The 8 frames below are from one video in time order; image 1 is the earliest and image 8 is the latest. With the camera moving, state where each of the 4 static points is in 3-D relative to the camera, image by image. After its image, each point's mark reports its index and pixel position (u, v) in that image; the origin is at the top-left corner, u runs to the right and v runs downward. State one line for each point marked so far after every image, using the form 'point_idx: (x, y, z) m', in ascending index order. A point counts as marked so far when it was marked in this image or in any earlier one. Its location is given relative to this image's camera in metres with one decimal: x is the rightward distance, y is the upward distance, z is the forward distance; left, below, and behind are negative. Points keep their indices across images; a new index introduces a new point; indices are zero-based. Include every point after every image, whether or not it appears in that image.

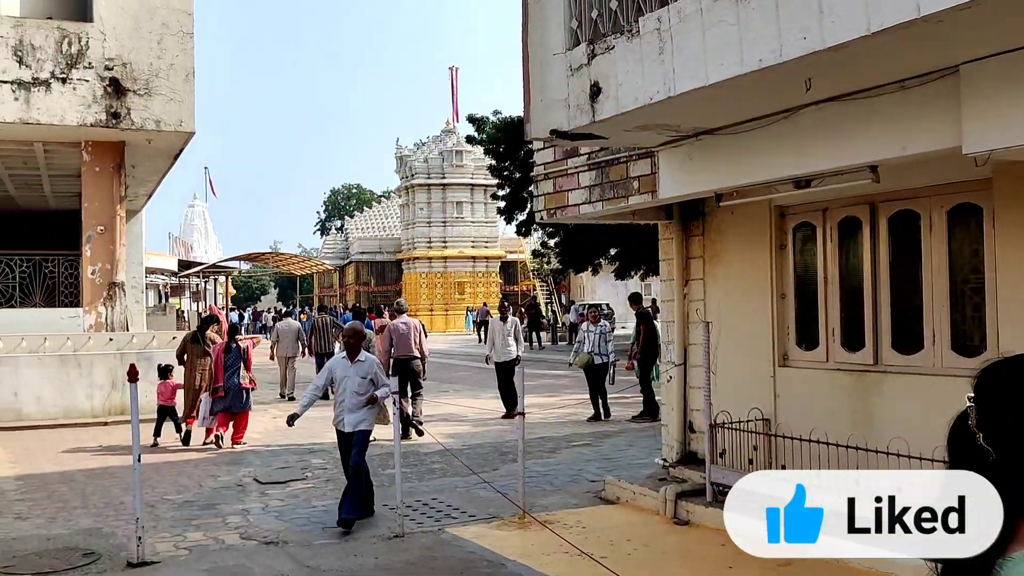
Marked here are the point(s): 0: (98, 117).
0: (-4.7, +1.9, +11.0) m
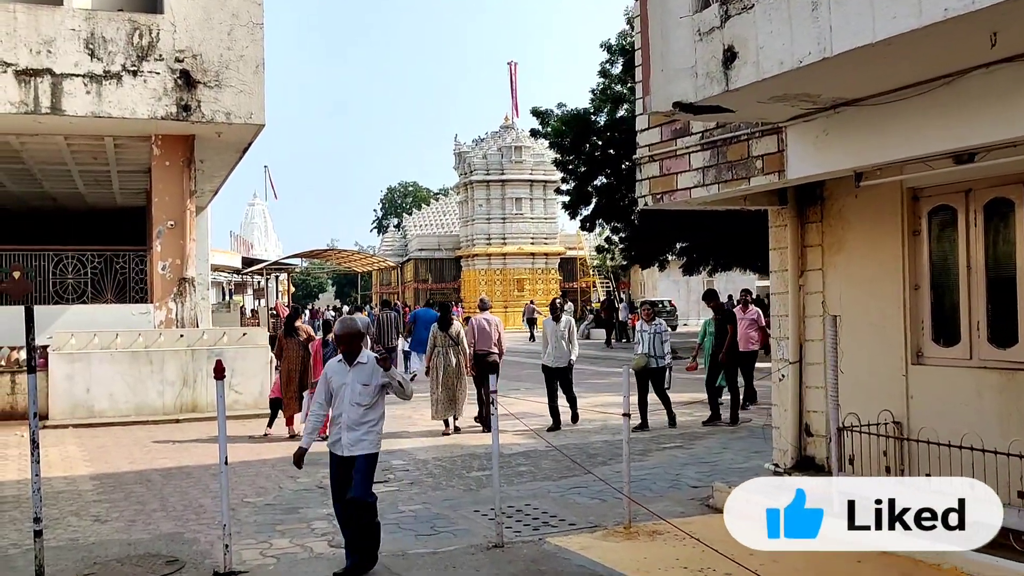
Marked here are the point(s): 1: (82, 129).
0: (-3.8, +2.0, +10.9) m
1: (-5.0, +1.8, +11.2) m
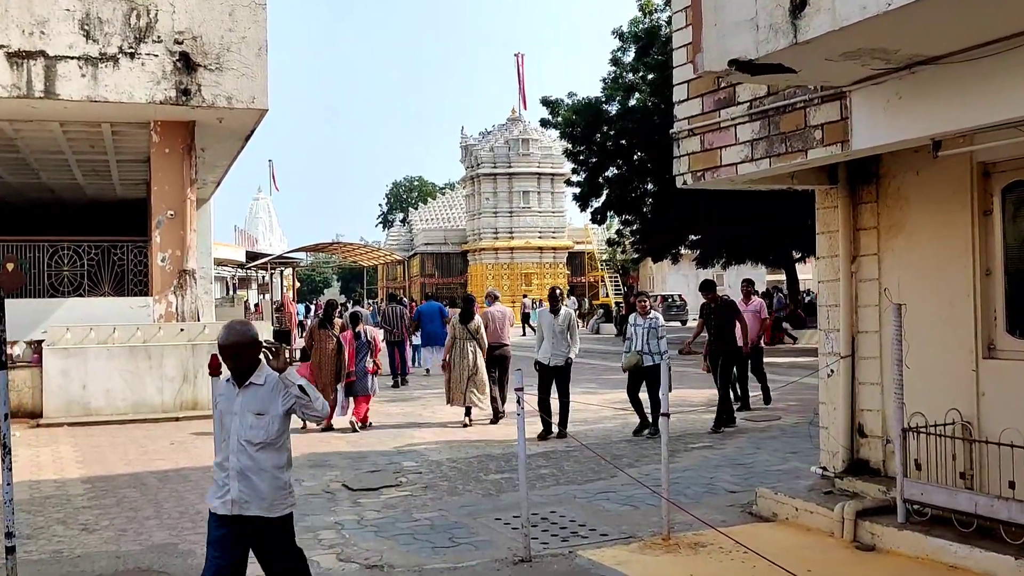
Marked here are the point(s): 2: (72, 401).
0: (-3.7, +2.1, +10.4) m
1: (-4.8, +1.9, +10.8) m
2: (-4.5, -1.2, +9.9) m
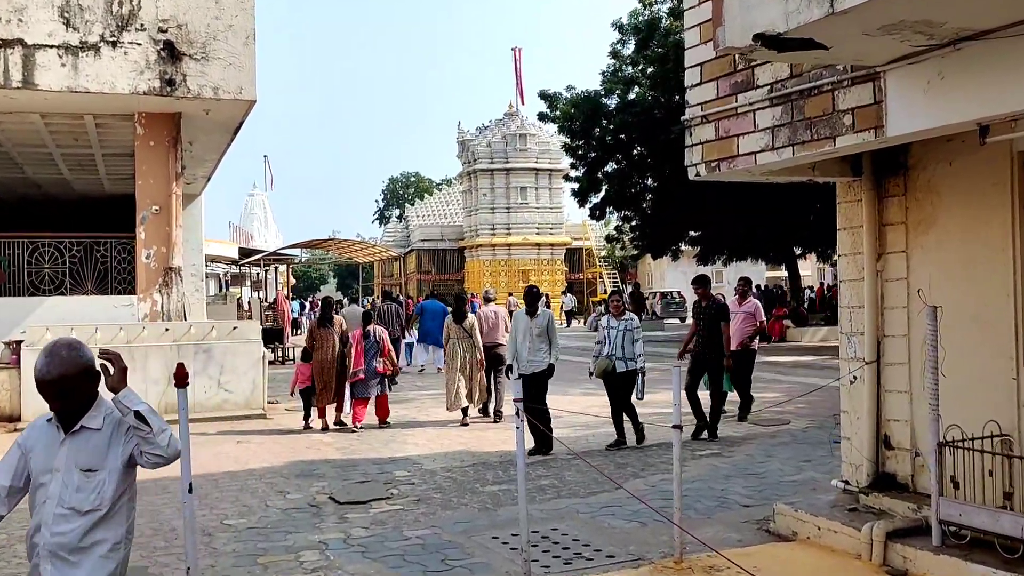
0: (-3.7, +2.1, +10.0) m
1: (-4.8, +1.9, +10.3) m
2: (-4.5, -1.1, +9.5) m
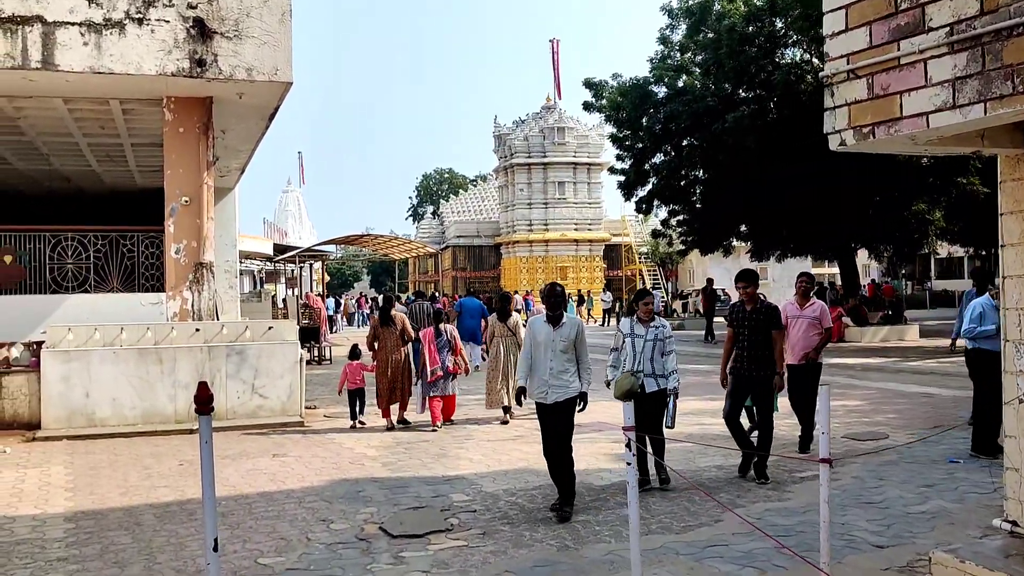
0: (-3.2, +2.1, +9.2) m
1: (-4.3, +2.0, +9.6) m
2: (-3.9, -1.1, +8.8) m
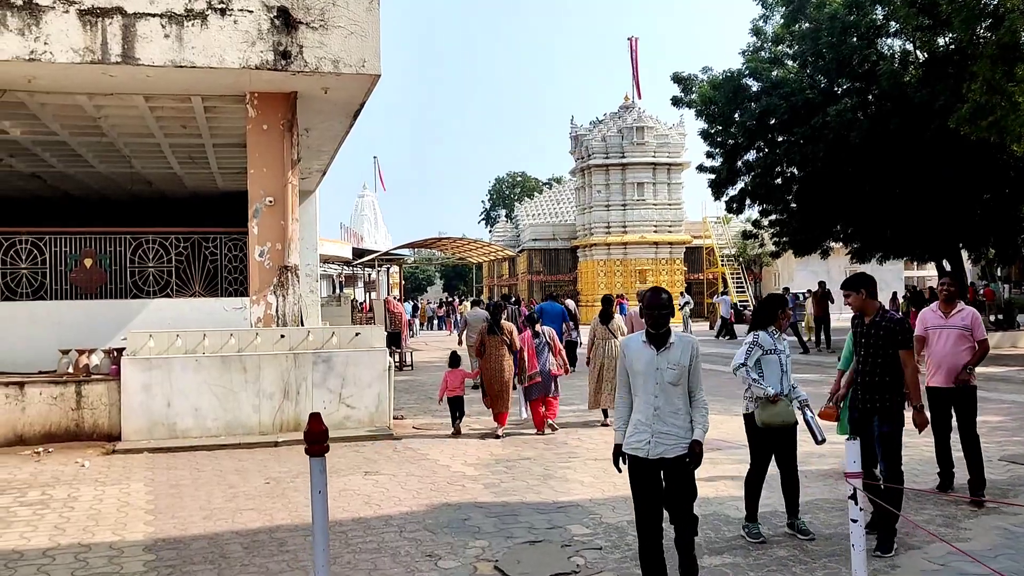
0: (-2.2, +2.1, +8.8) m
1: (-3.3, +1.9, +9.2) m
2: (-3.1, -1.1, +8.3) m
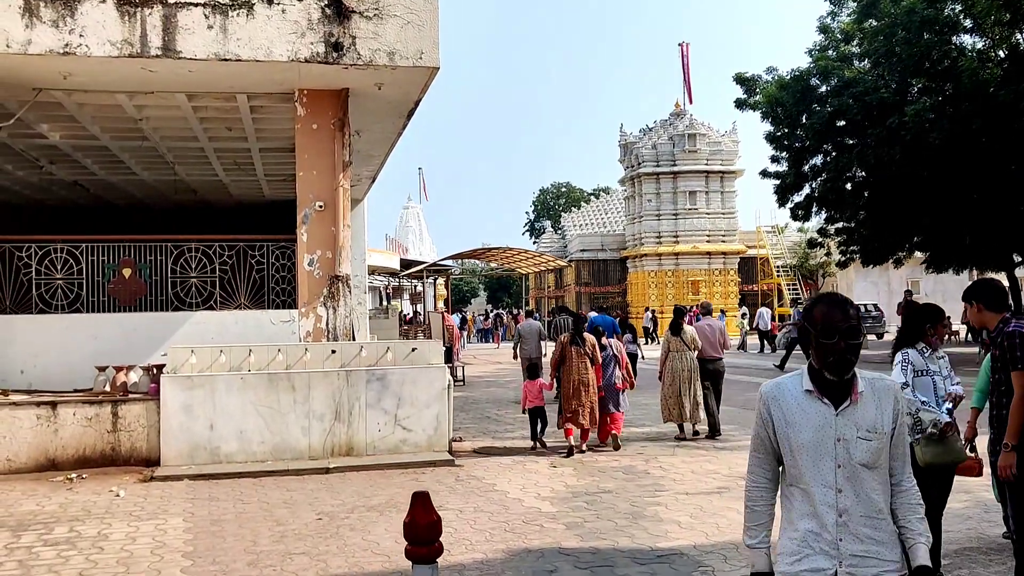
0: (-1.7, +2.0, +8.1) m
1: (-2.7, +1.8, +8.6) m
2: (-2.5, -1.2, +7.7) m
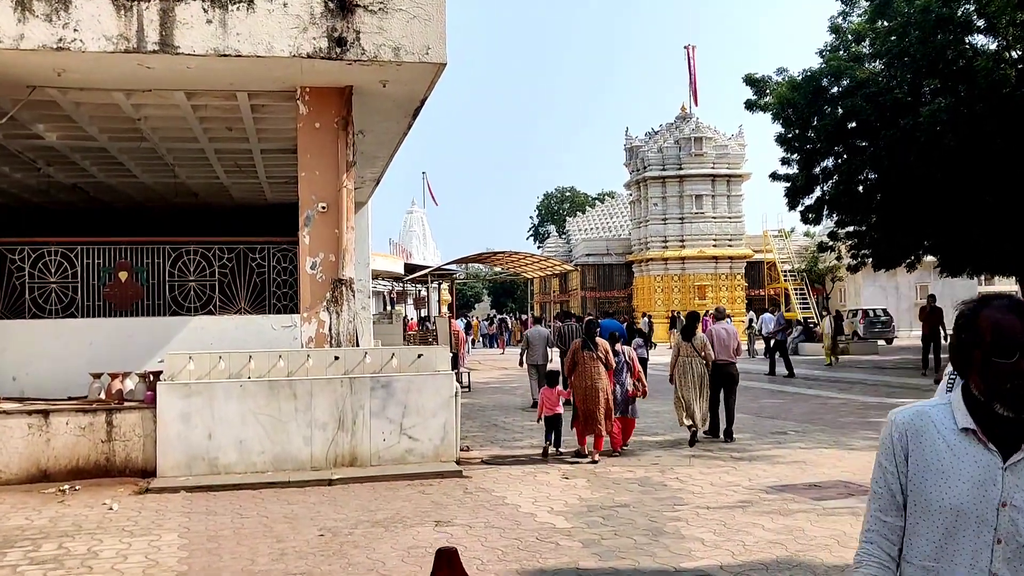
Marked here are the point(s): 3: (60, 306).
0: (-1.6, +2.0, +7.8) m
1: (-2.6, +1.8, +8.3) m
2: (-2.4, -1.3, +7.4) m
3: (-4.0, -0.2, +8.6) m
